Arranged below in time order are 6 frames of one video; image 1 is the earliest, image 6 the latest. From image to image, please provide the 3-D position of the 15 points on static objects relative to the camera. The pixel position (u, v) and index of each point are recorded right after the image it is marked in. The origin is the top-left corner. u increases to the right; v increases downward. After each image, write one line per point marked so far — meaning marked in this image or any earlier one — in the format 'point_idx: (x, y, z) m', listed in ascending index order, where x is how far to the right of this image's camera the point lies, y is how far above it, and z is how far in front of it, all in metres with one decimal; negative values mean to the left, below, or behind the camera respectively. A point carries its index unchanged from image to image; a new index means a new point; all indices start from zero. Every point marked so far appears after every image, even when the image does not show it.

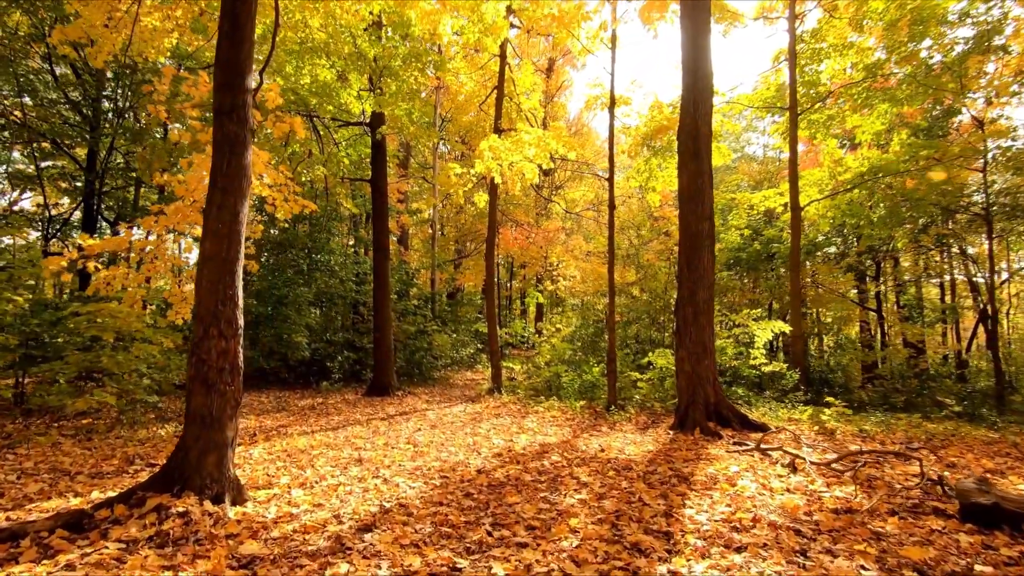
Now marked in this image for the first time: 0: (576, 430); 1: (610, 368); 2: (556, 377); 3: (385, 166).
0: (+1.0, -2.3, +7.2) m
1: (+2.0, -1.6, +9.0) m
2: (+1.1, -2.2, +11.0) m
3: (-3.1, +3.0, +10.9) m
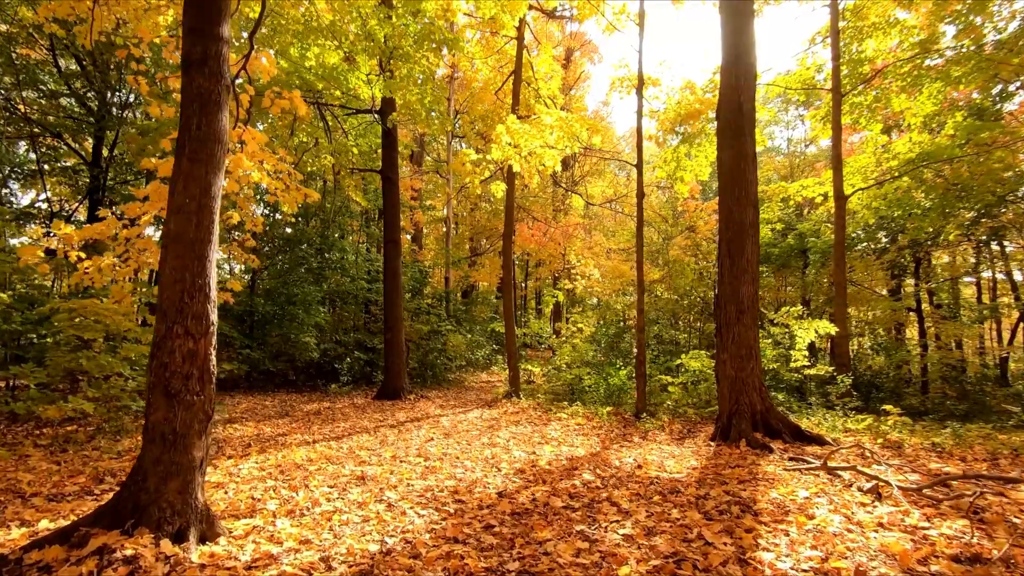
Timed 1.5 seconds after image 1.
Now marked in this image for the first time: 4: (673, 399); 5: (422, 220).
0: (+1.4, -2.2, +6.5) m
1: (+2.3, -1.5, +8.3) m
2: (+1.5, -2.1, +10.2) m
3: (-2.7, +3.0, +10.3) m
4: (+3.1, -2.1, +8.6) m
5: (-3.3, +2.5, +16.6) m
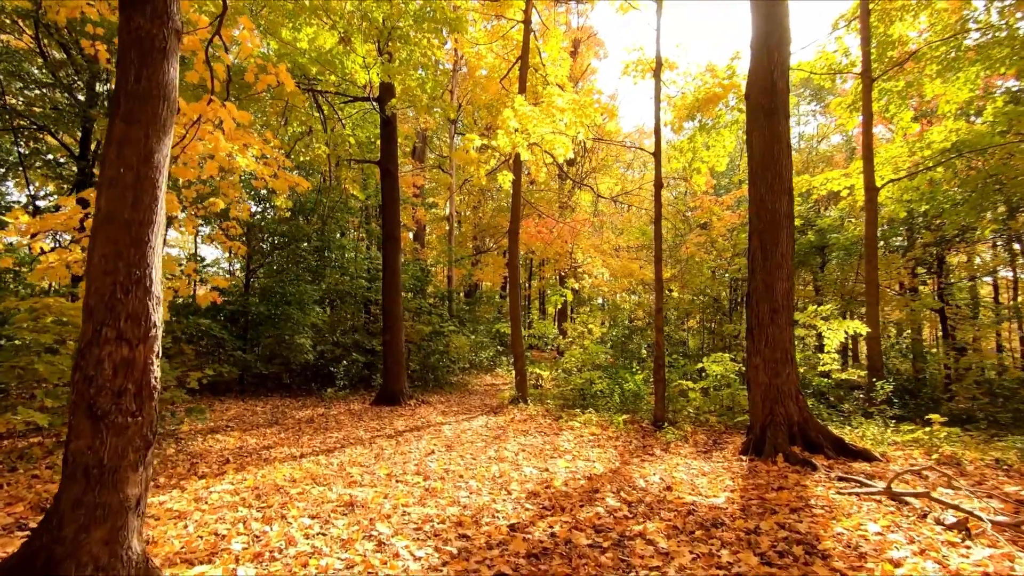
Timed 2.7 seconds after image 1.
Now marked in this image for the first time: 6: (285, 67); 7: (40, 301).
0: (+1.5, -2.2, +5.9) m
1: (+2.5, -1.5, +7.7) m
2: (+1.6, -2.1, +9.6) m
3: (-2.5, +3.1, +9.7) m
4: (+3.2, -2.1, +8.0) m
5: (-3.1, +2.5, +16.1) m
6: (-2.6, +2.5, +5.1) m
7: (-5.1, -0.1, +4.9) m
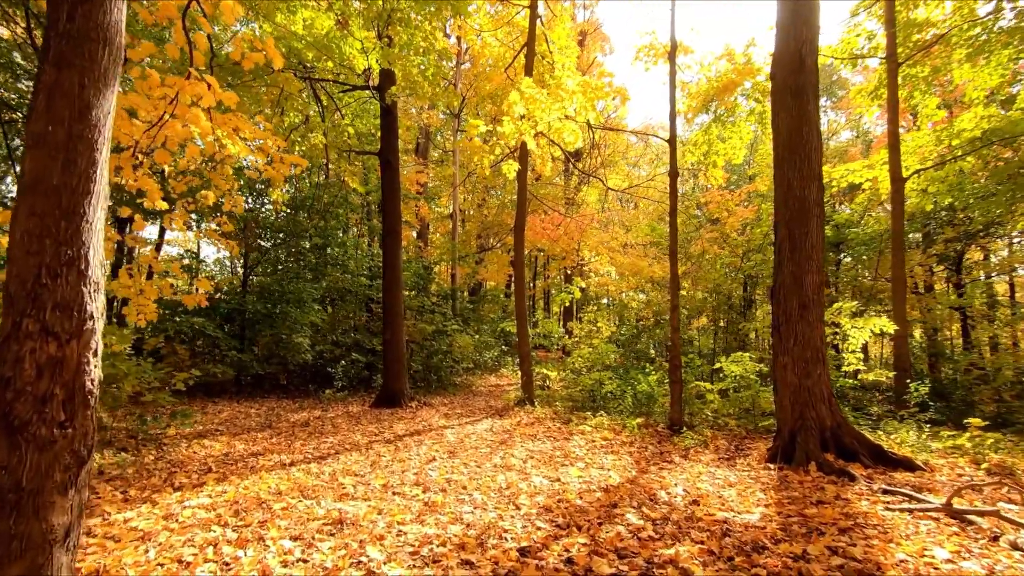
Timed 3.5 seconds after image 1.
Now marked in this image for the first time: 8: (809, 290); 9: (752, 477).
0: (+1.6, -2.1, +5.4) m
1: (+2.6, -1.4, +7.2) m
2: (+1.8, -2.0, +9.2) m
3: (-2.4, +3.1, +9.3) m
4: (+3.3, -2.0, +7.5) m
5: (-3.0, +2.6, +15.7) m
6: (-2.5, +2.5, +4.7) m
7: (-5.0, -0.1, +4.5) m
8: (+3.6, 0.0, +5.4) m
9: (+2.6, -2.1, +4.9) m
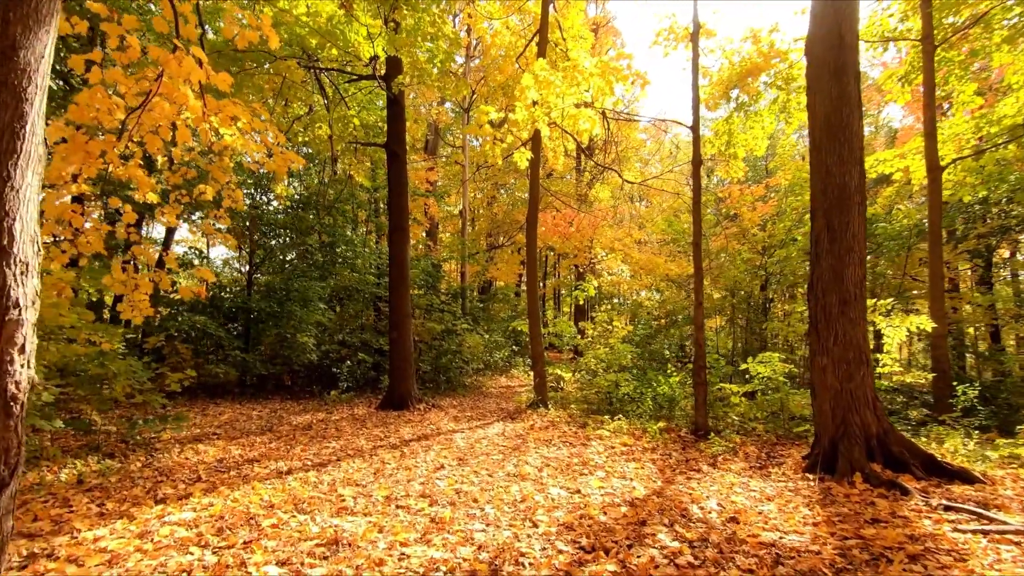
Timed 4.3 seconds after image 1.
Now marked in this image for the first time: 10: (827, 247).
0: (+1.7, -2.0, +5.0) m
1: (+2.8, -1.4, +6.8) m
2: (+2.0, -1.9, +8.8) m
3: (-2.2, +3.2, +9.0) m
4: (+3.5, -1.9, +7.0) m
5: (-2.6, +2.6, +15.3) m
6: (-2.4, +2.6, +4.4) m
7: (-4.9, 0.0, +4.2) m
8: (+3.7, 0.0, +4.9) m
9: (+2.8, -2.0, +4.5) m
10: (+3.5, +0.5, +5.0) m
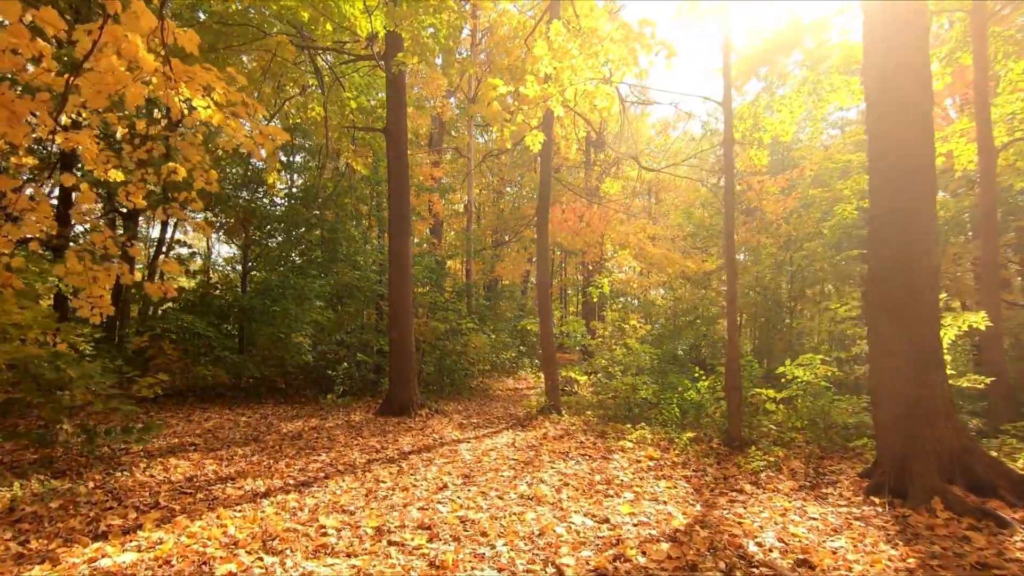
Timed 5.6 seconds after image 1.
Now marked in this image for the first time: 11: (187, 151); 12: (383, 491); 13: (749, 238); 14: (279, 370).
0: (+1.9, -2.0, +4.3) m
1: (+2.9, -1.3, +6.1) m
2: (+2.2, -1.8, +8.1) m
3: (-2.0, +3.2, +8.3) m
4: (+3.7, -1.9, +6.3) m
5: (-2.4, +2.7, +14.7) m
6: (-2.2, +2.7, +3.8) m
7: (-4.8, +0.1, +3.6) m
8: (+3.8, +0.1, +4.2) m
9: (+2.9, -1.9, +3.8) m
10: (+3.7, +0.5, +4.3) m
11: (-3.0, +1.3, +4.2) m
12: (-1.1, -1.8, +4.0) m
13: (+5.8, +1.2, +10.9) m
14: (-4.7, -1.7, +9.1) m
